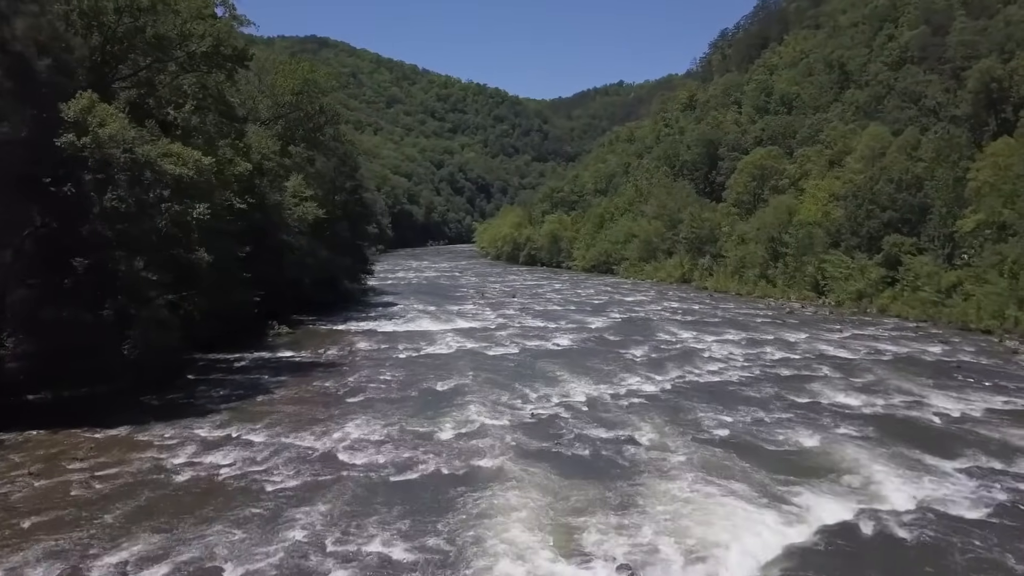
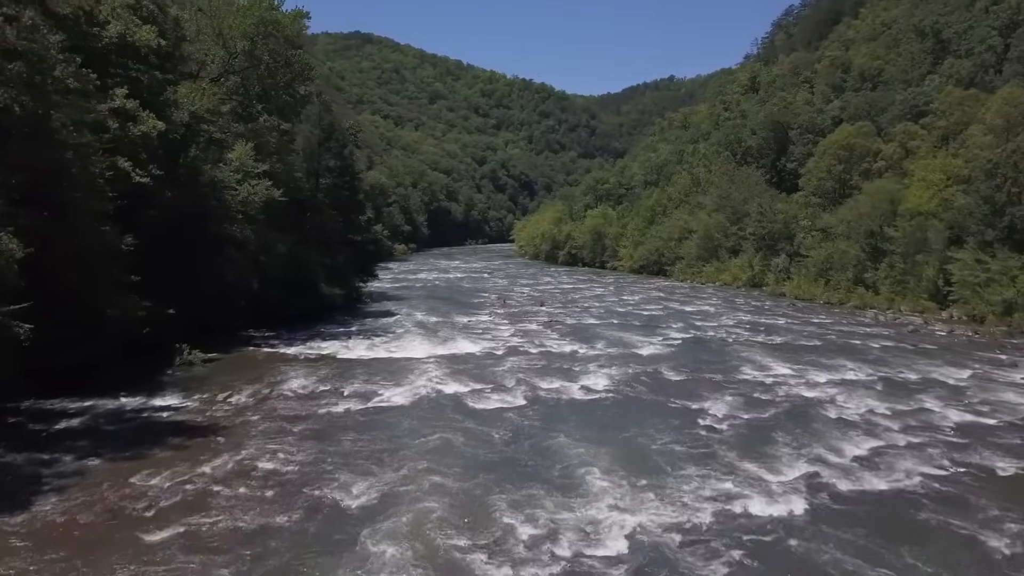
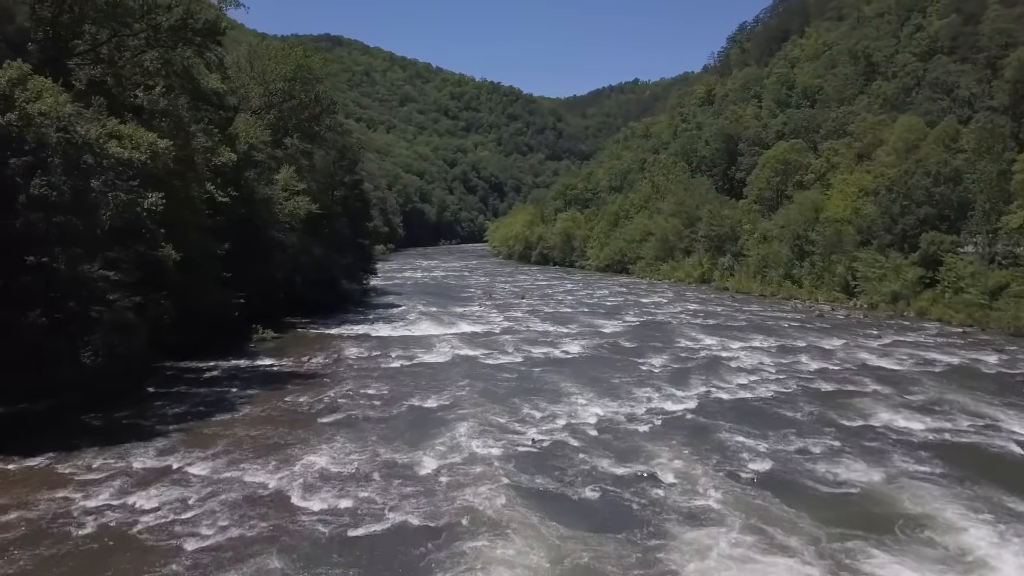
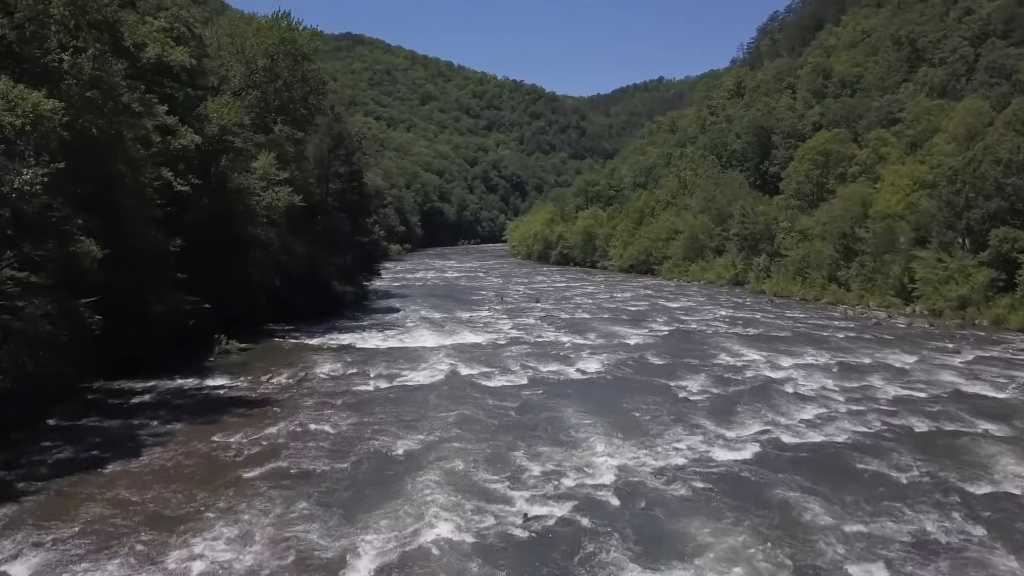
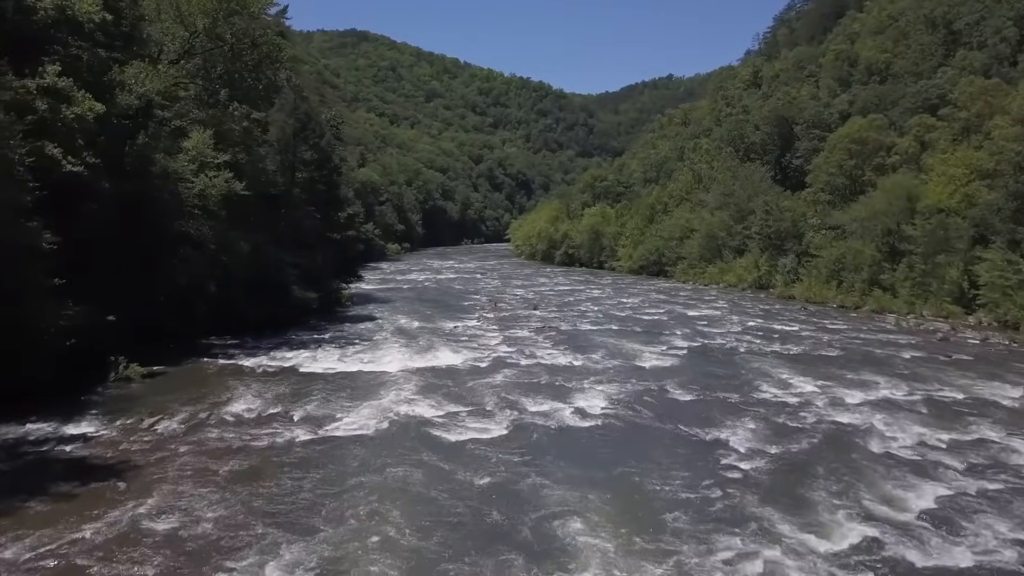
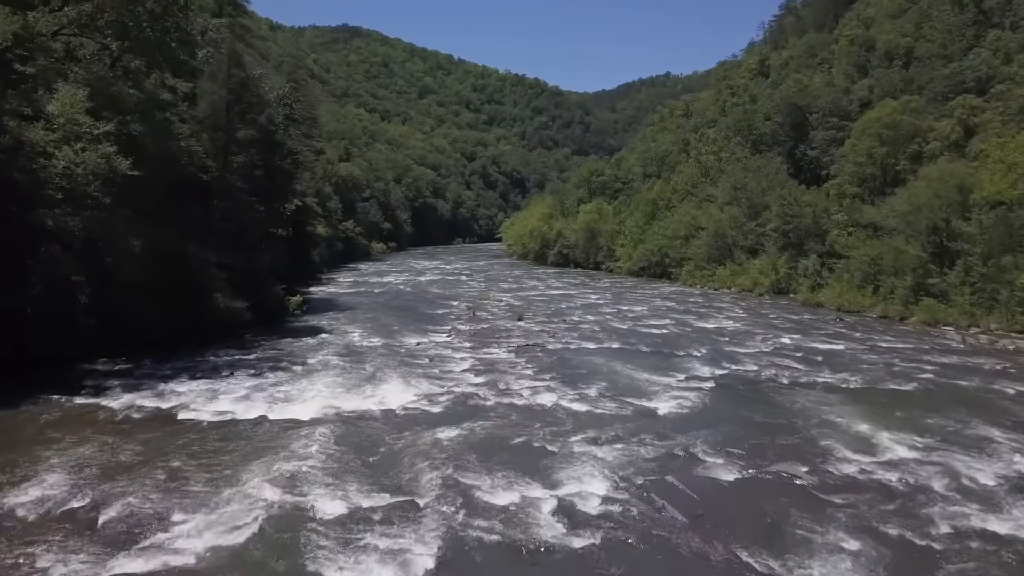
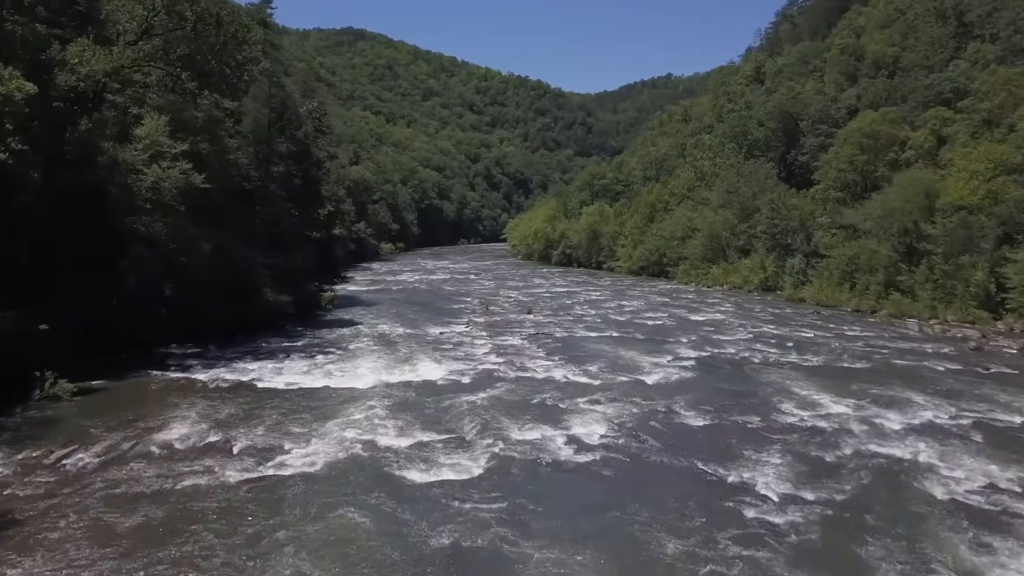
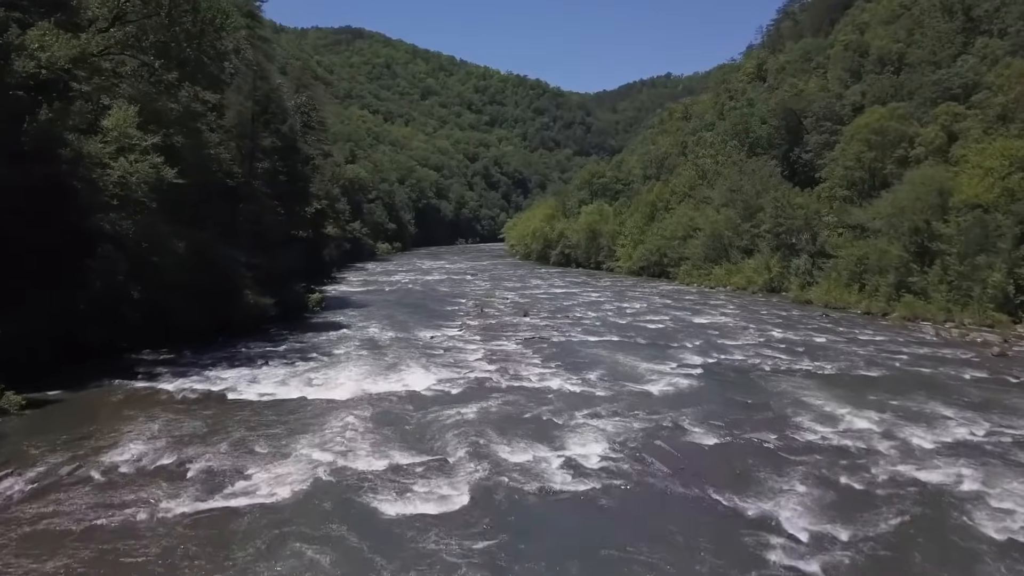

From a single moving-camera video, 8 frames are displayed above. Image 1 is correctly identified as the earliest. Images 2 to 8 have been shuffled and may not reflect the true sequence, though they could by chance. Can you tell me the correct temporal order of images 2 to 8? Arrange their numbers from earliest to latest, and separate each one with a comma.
3, 4, 2, 5, 7, 8, 6
